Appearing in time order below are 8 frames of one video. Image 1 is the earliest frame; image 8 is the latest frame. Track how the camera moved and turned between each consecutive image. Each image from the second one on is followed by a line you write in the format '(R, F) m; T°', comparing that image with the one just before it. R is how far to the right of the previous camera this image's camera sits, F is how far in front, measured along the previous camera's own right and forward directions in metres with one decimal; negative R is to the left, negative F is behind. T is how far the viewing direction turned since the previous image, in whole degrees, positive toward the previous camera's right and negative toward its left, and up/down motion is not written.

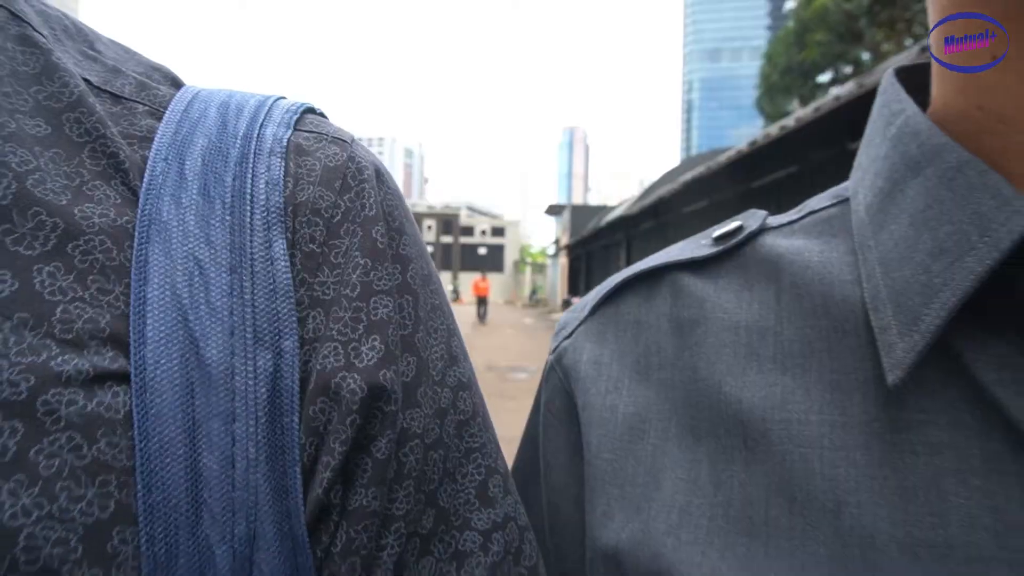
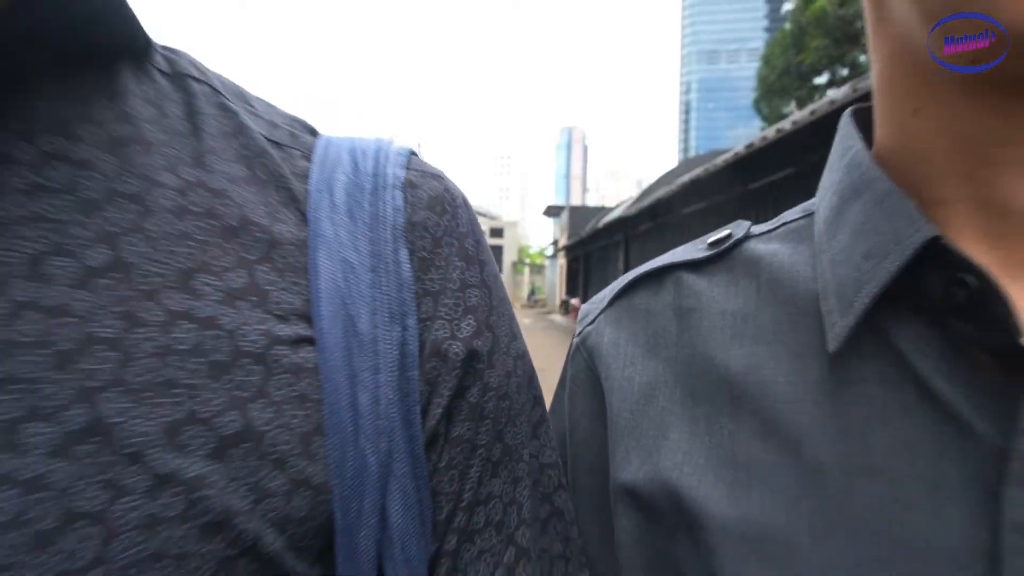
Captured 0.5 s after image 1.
(0.0, -0.1) m; 0°
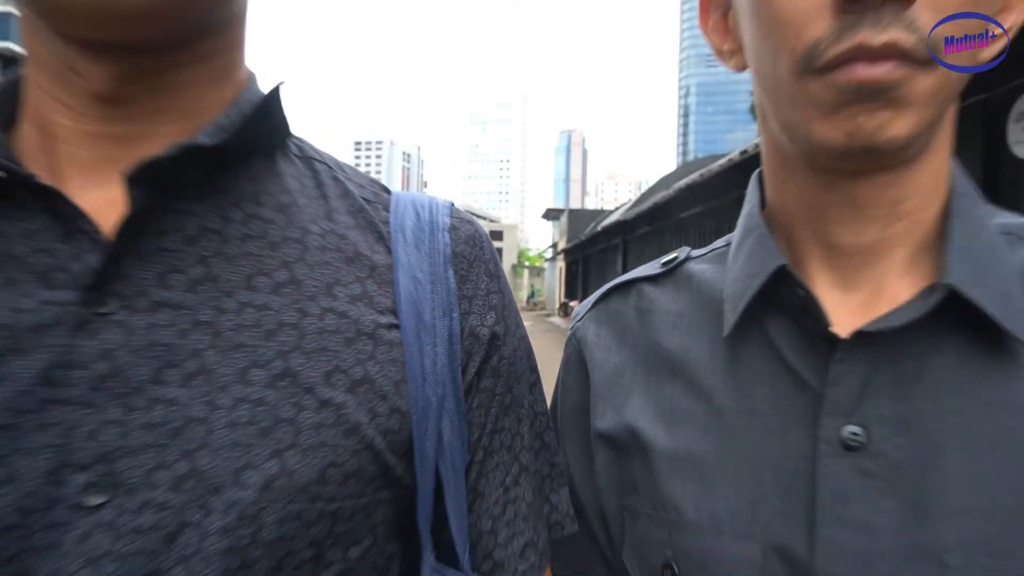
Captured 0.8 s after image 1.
(0.0, -0.2) m; 0°
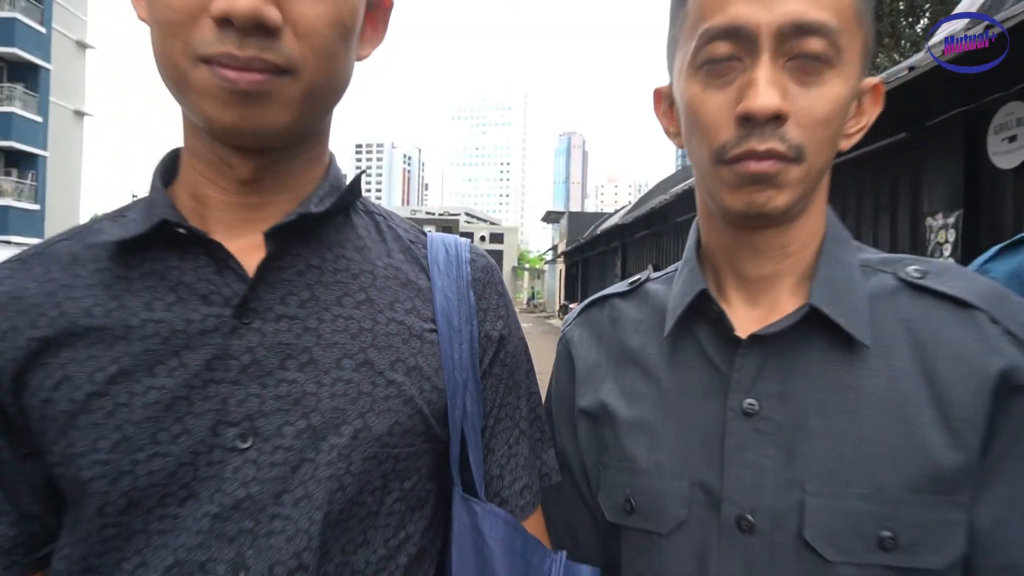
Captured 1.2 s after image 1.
(0.0, -0.2) m; 0°
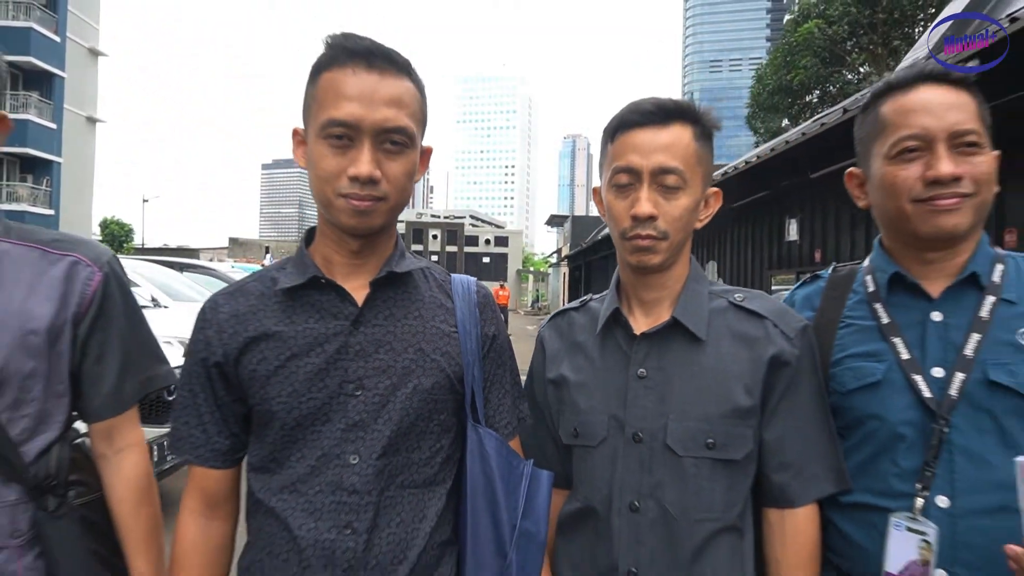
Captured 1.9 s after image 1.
(0.0, -0.5) m; 0°
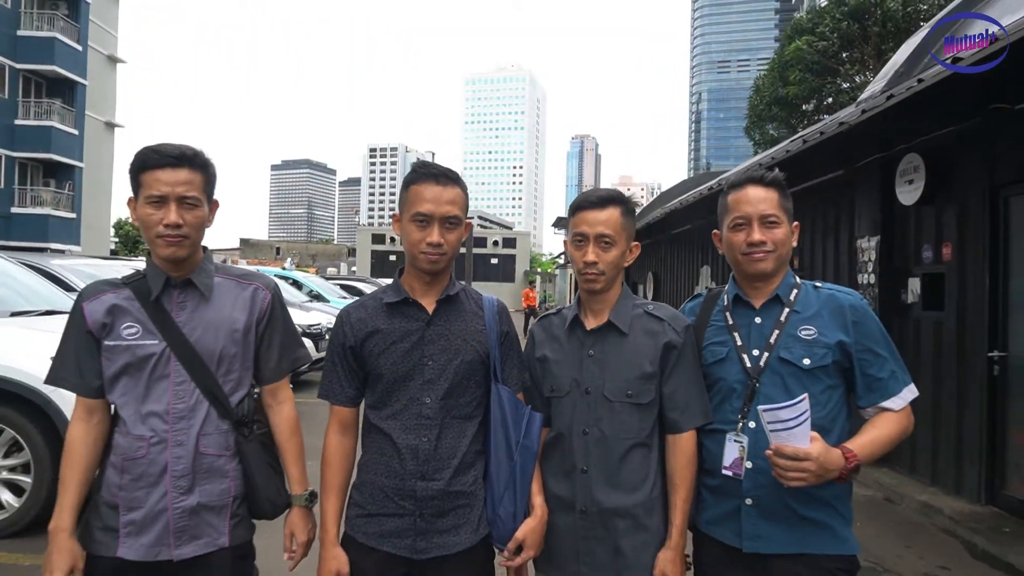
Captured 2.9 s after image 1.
(0.0, -0.8) m; -1°
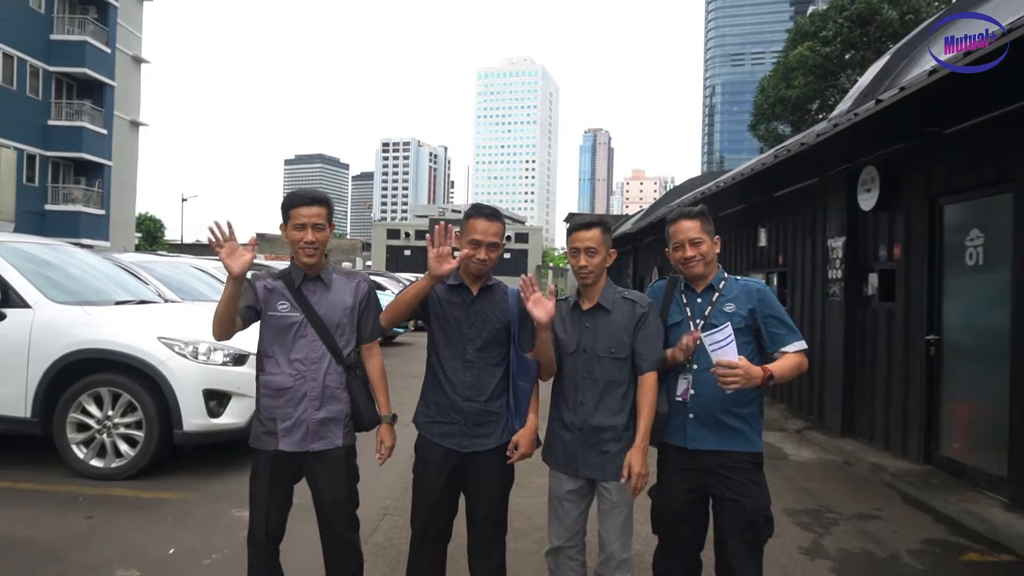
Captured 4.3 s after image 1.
(0.0, -1.0) m; -1°
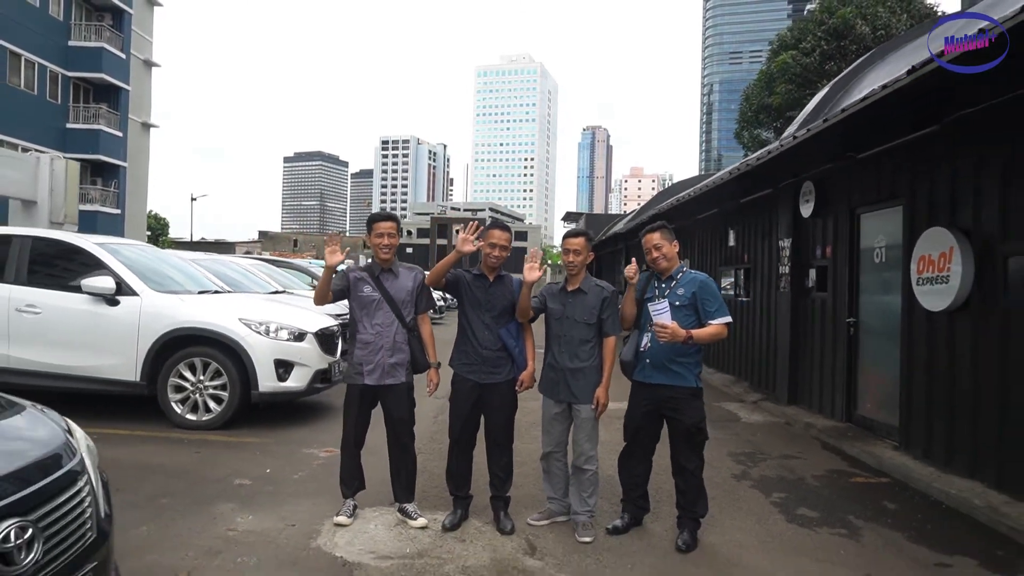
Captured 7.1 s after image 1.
(0.0, -1.5) m; 0°
